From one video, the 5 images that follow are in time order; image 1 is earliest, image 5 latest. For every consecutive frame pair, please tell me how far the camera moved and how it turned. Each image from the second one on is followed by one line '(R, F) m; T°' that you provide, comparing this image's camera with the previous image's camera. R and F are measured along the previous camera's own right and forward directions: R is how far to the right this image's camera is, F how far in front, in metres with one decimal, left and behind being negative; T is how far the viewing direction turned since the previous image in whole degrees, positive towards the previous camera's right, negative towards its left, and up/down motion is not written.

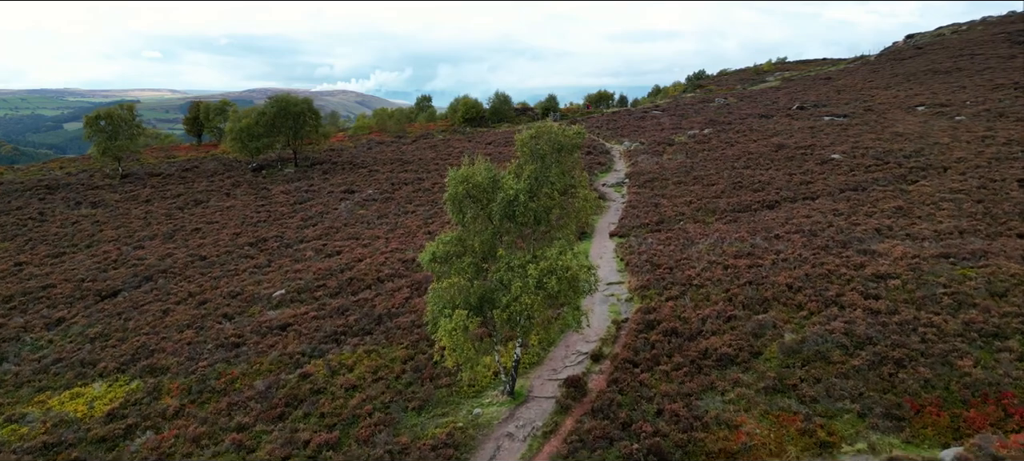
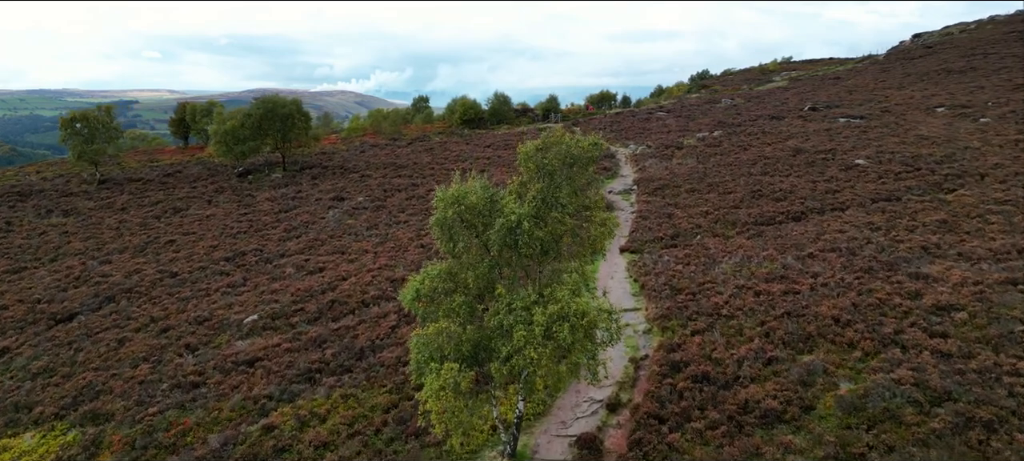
(0.0, +2.7) m; 0°
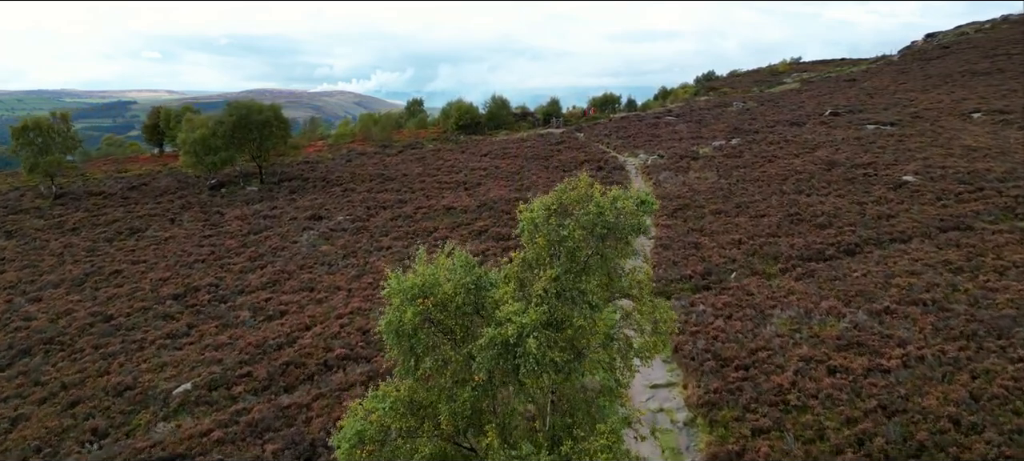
(0.0, +4.5) m; 0°
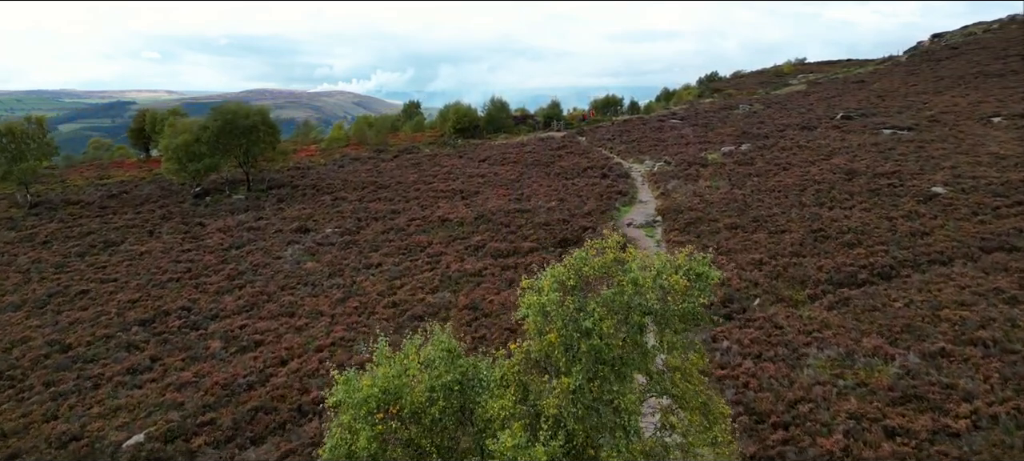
(0.0, +2.2) m; 0°
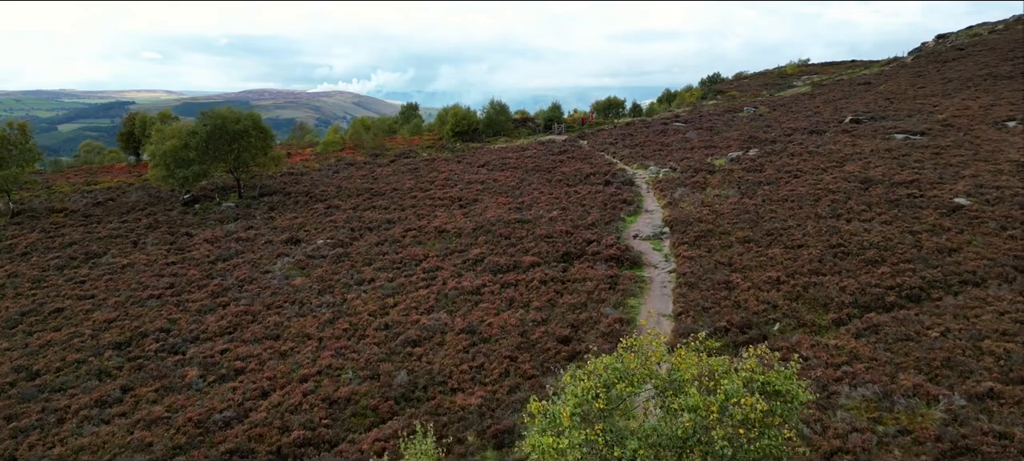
(0.0, +1.5) m; 0°
